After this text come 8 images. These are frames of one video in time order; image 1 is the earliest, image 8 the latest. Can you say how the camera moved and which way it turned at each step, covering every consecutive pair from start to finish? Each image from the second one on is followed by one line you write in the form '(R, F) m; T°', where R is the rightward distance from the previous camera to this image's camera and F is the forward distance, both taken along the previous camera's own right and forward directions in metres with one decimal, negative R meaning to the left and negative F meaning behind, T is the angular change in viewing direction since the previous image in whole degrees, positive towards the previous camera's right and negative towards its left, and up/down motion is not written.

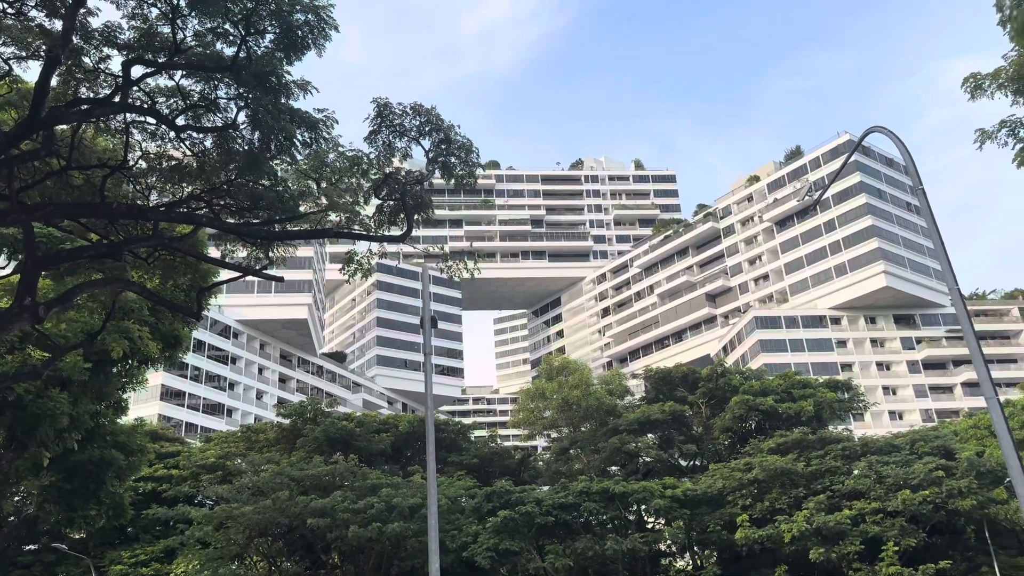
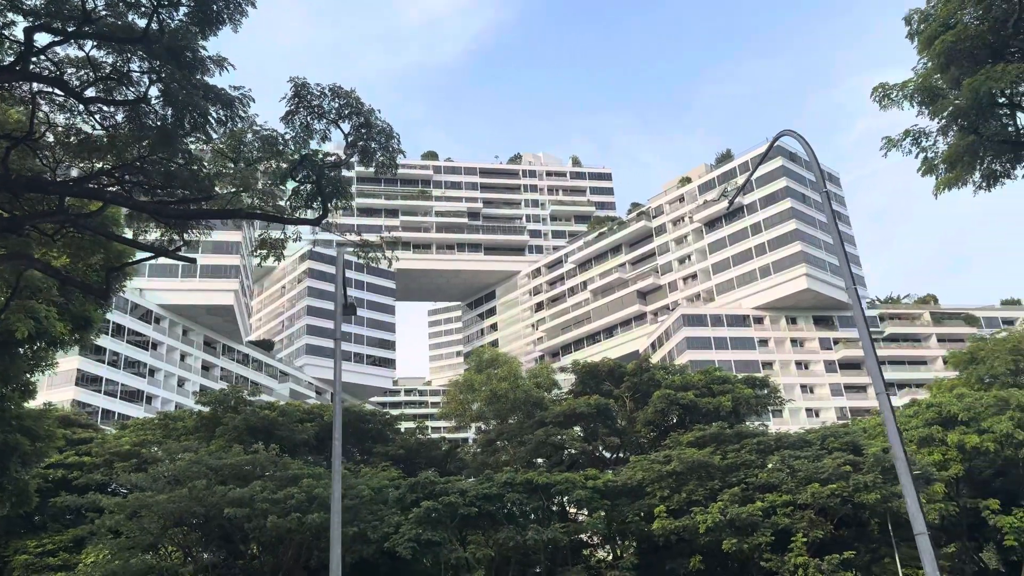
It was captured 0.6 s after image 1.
(+0.2, 0.0) m; +5°
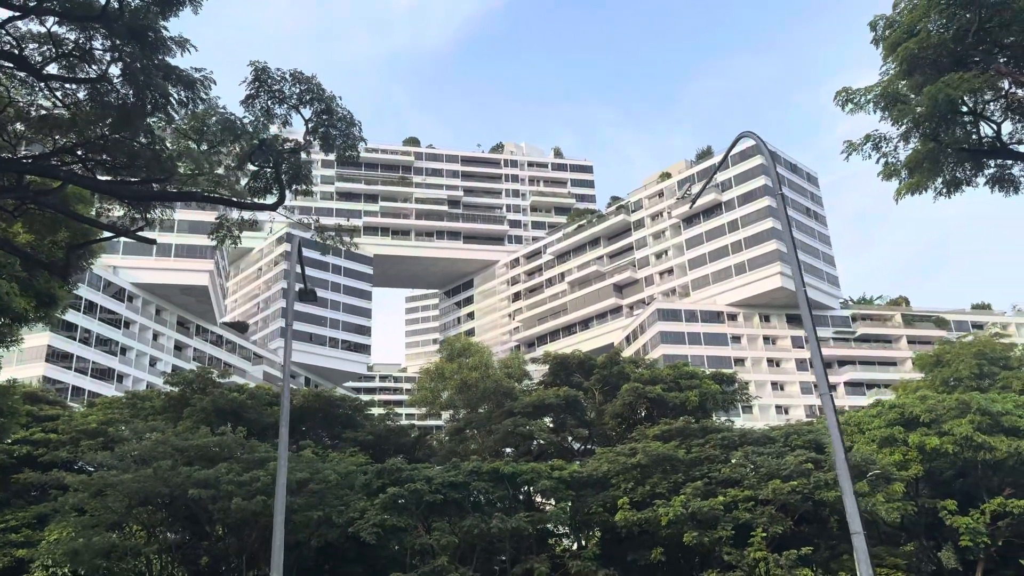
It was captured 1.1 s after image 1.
(+0.2, -0.1) m; +1°
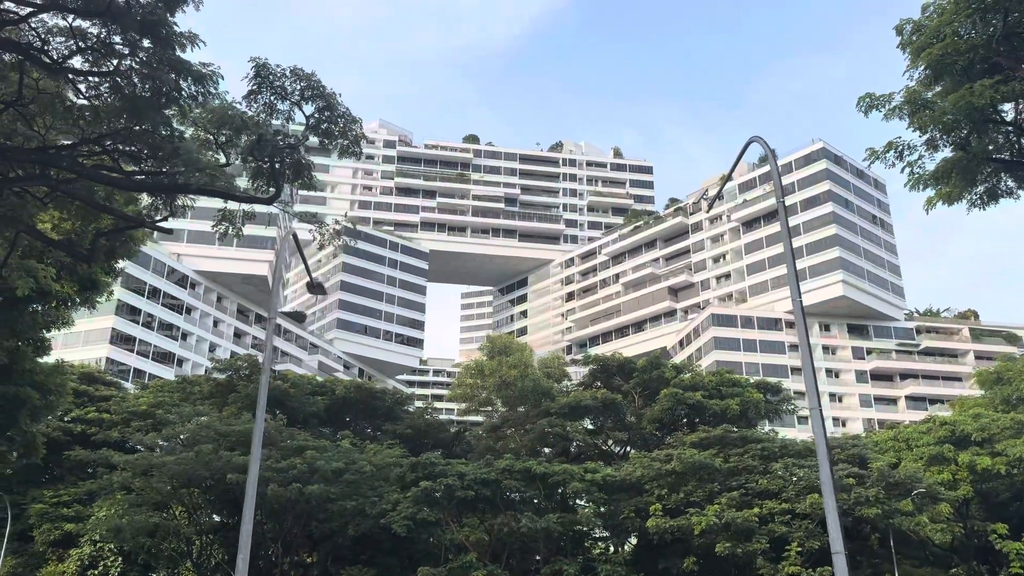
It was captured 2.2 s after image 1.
(+0.6, +0.1) m; -4°
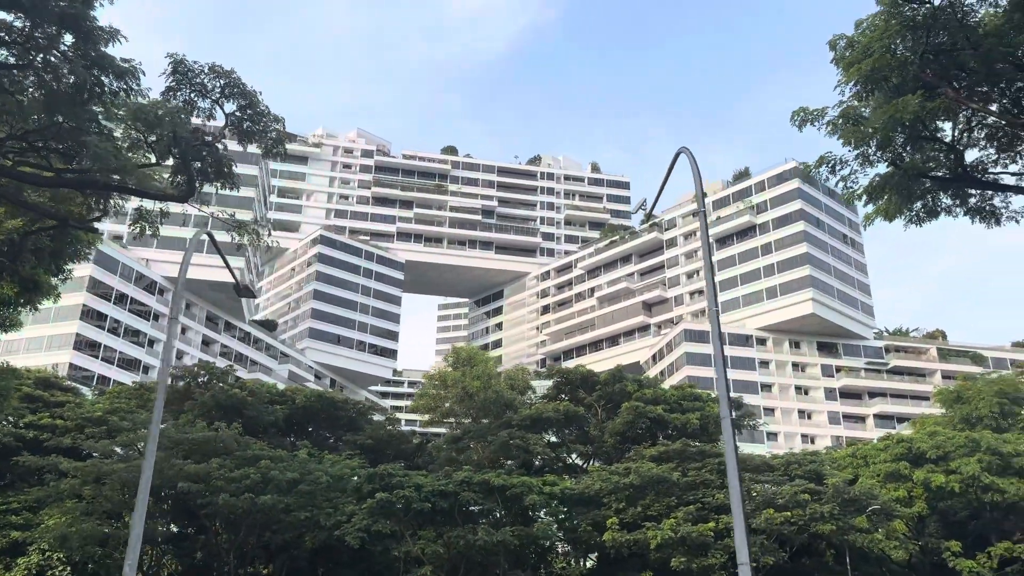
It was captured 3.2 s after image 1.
(+0.6, +0.1) m; +1°
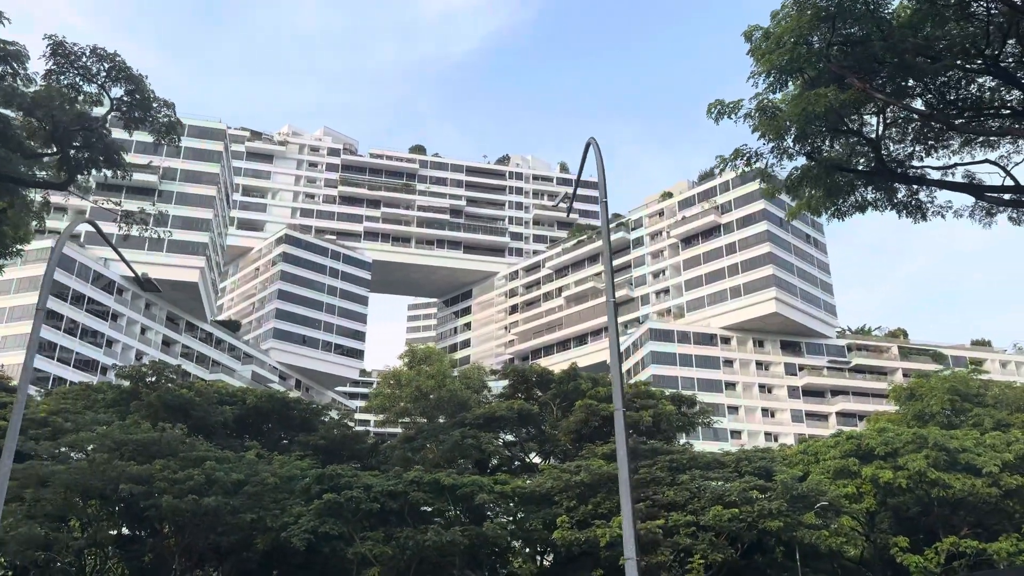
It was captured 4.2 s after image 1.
(+0.7, +0.2) m; +2°
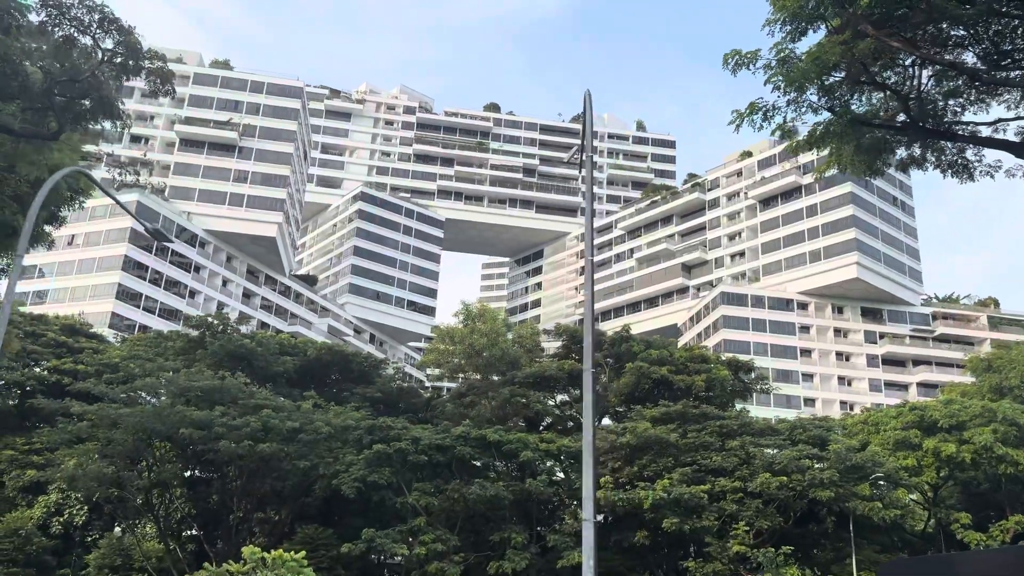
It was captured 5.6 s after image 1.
(+0.9, +0.2) m; -5°
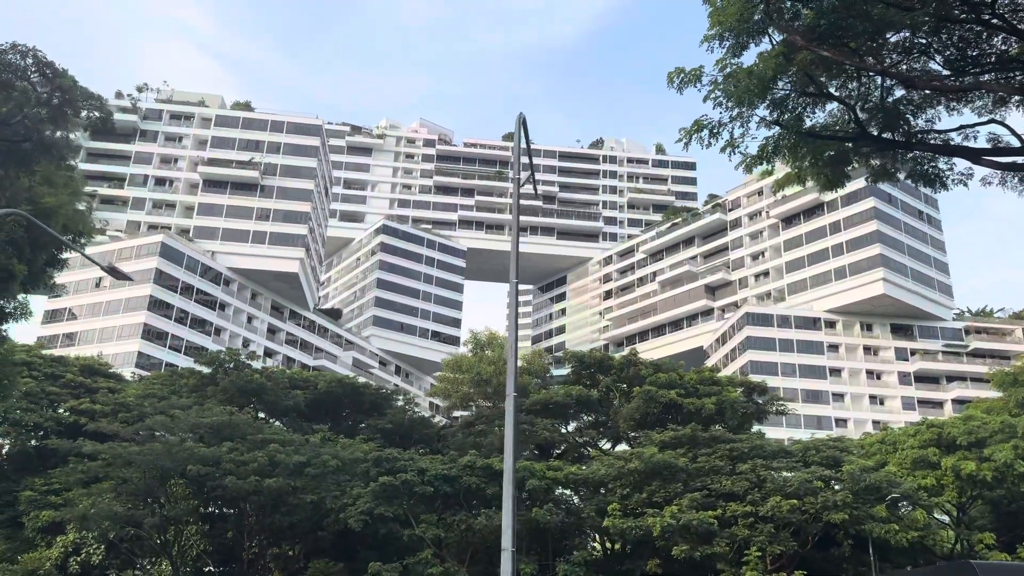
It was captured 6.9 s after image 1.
(+0.9, +0.1) m; -2°
